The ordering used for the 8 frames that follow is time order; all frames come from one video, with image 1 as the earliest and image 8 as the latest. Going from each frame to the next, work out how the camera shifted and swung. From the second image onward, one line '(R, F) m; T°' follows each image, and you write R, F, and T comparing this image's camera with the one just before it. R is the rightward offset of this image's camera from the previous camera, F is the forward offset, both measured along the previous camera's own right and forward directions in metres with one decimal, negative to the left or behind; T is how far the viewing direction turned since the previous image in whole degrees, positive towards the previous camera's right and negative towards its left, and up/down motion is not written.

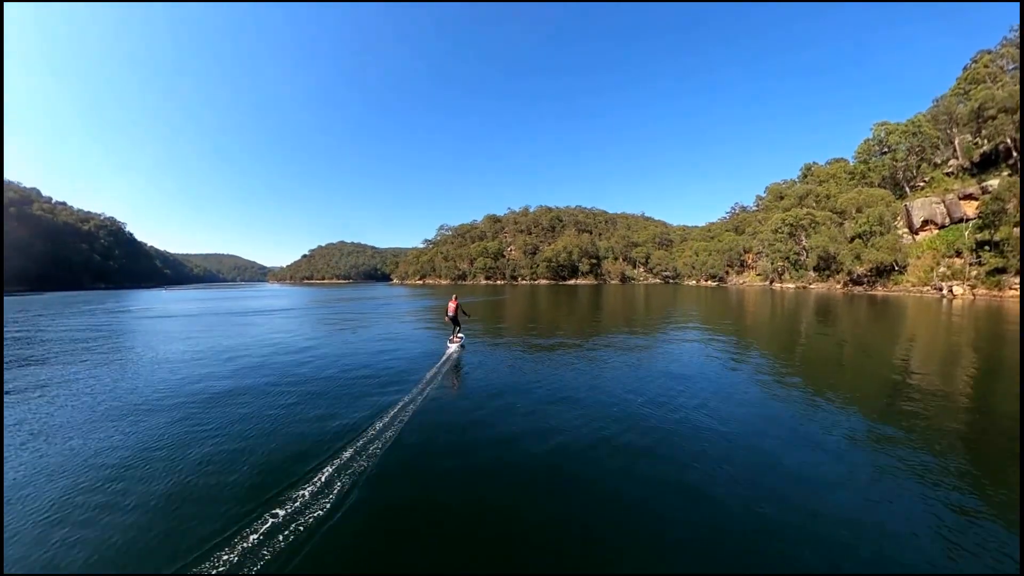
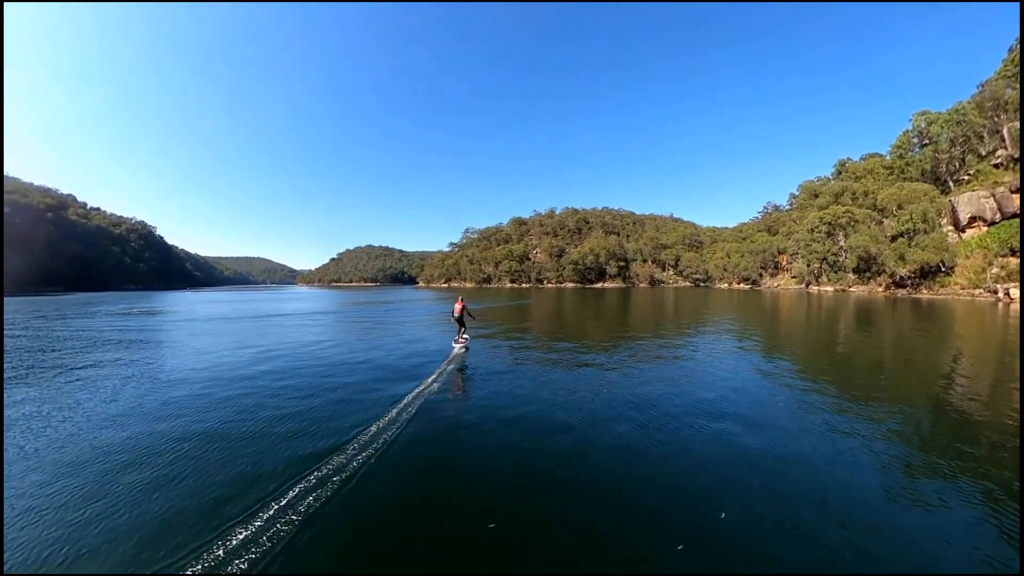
(-0.3, +0.7) m; -3°
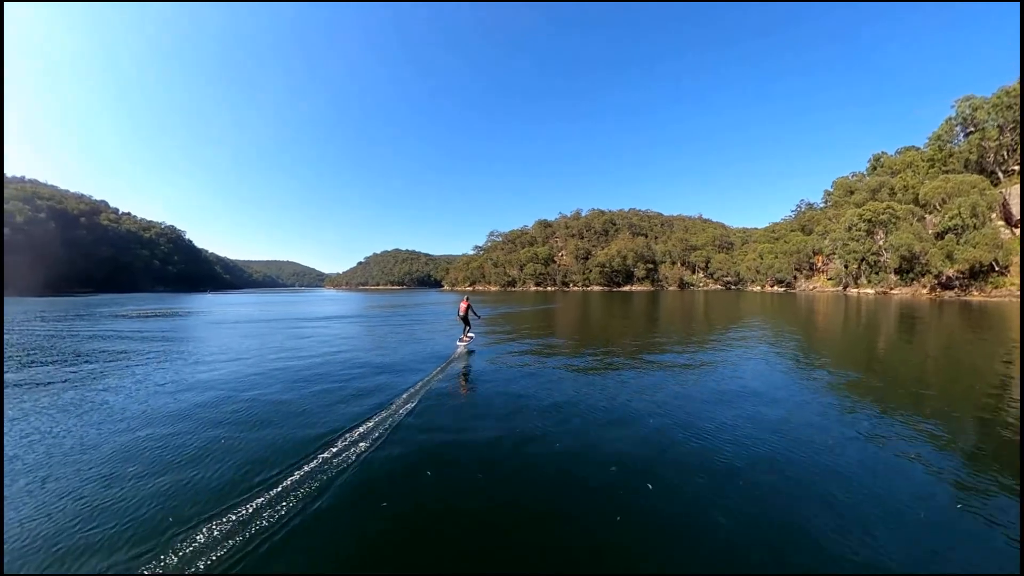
(-0.3, +0.6) m; -3°
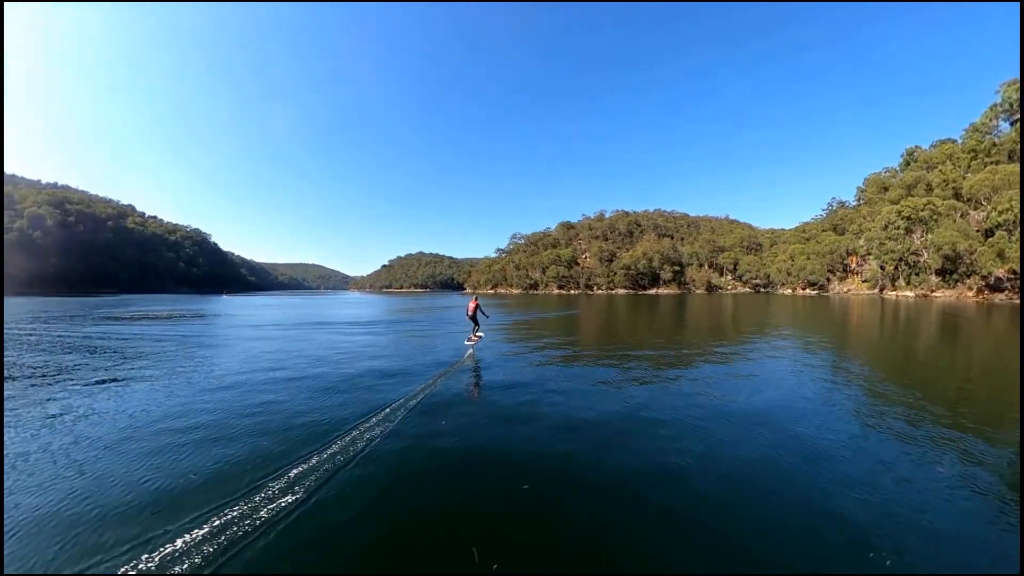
(-0.3, +0.5) m; -3°
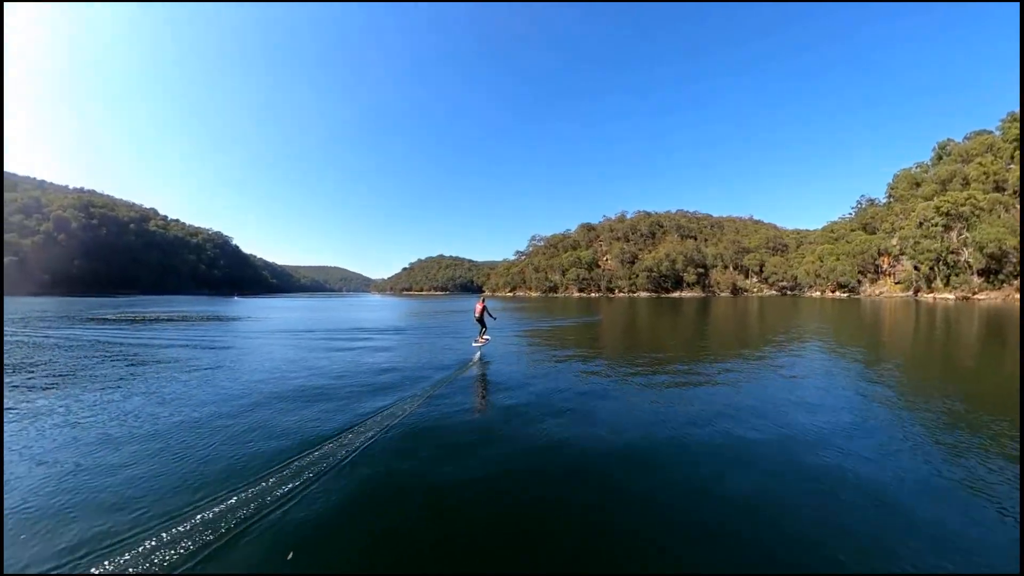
(-0.2, +0.5) m; -2°
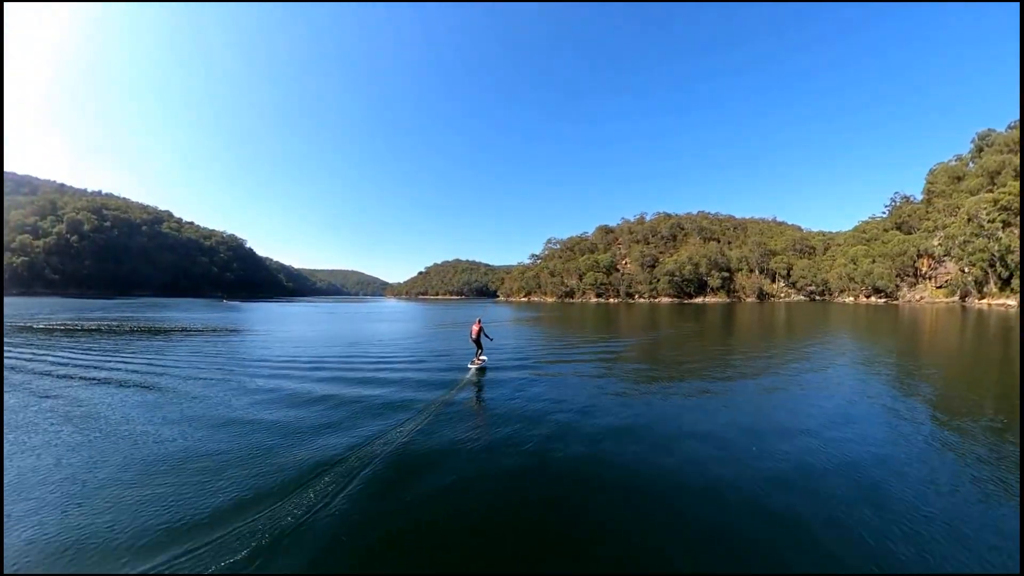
(0.0, +0.9) m; -2°
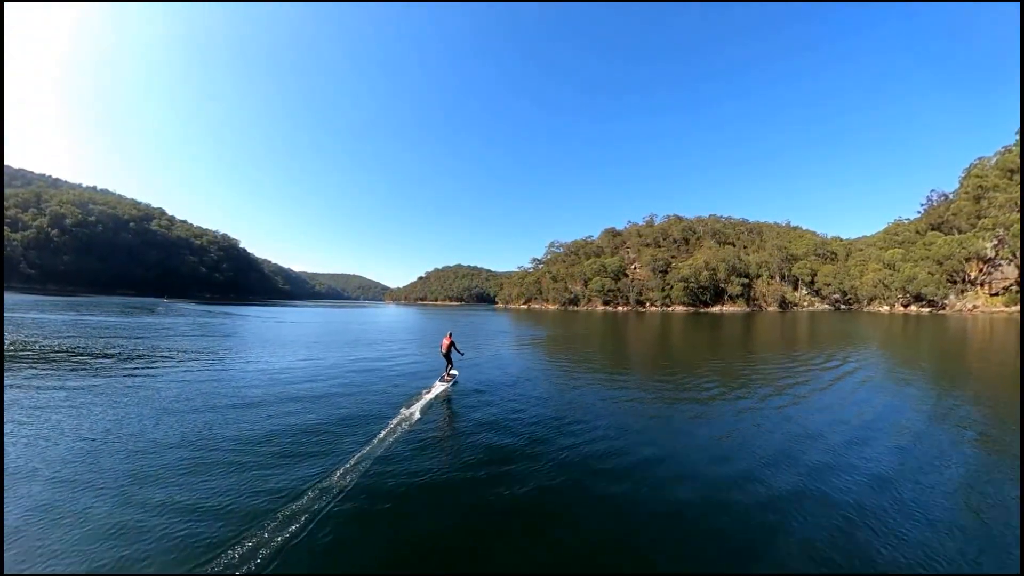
(+0.5, +2.6) m; -1°
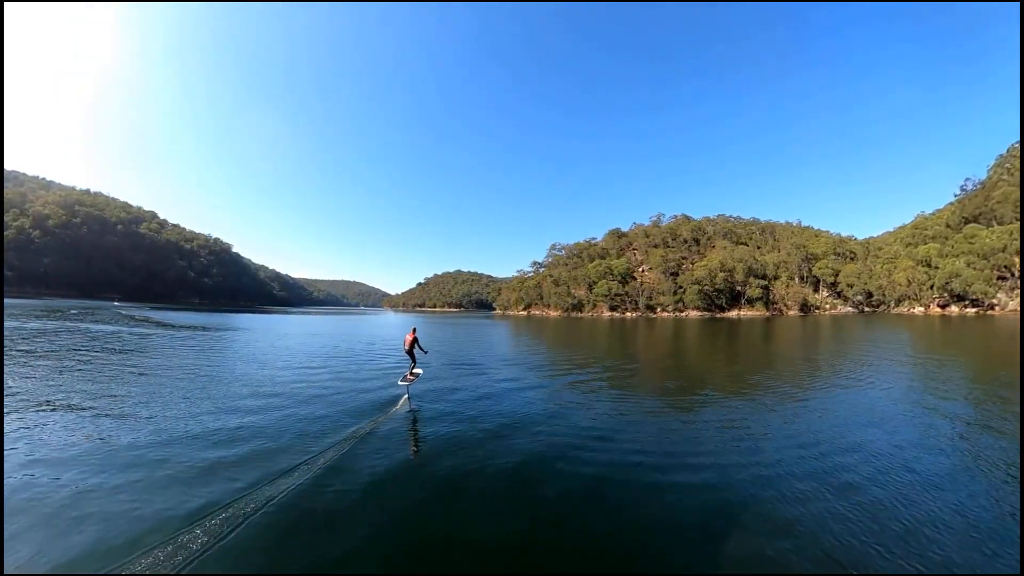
(+0.4, +2.2) m; -1°
